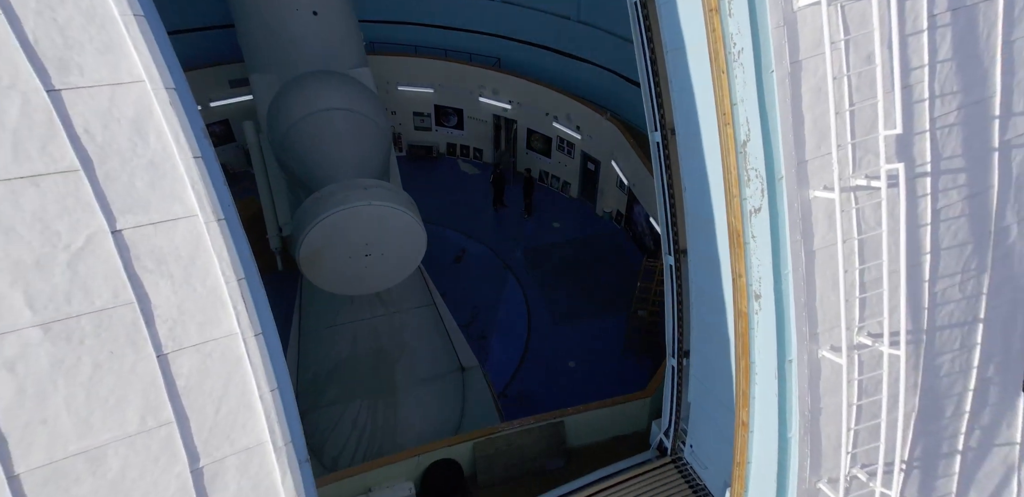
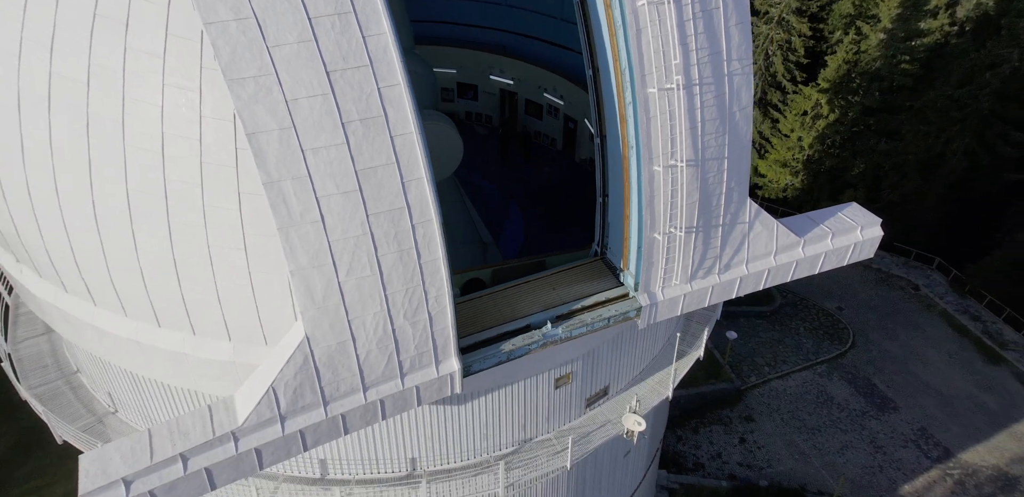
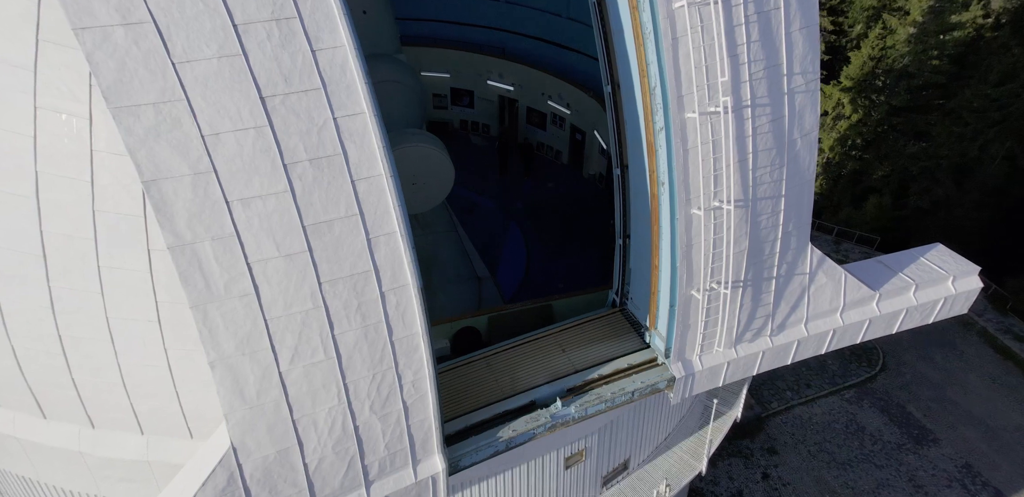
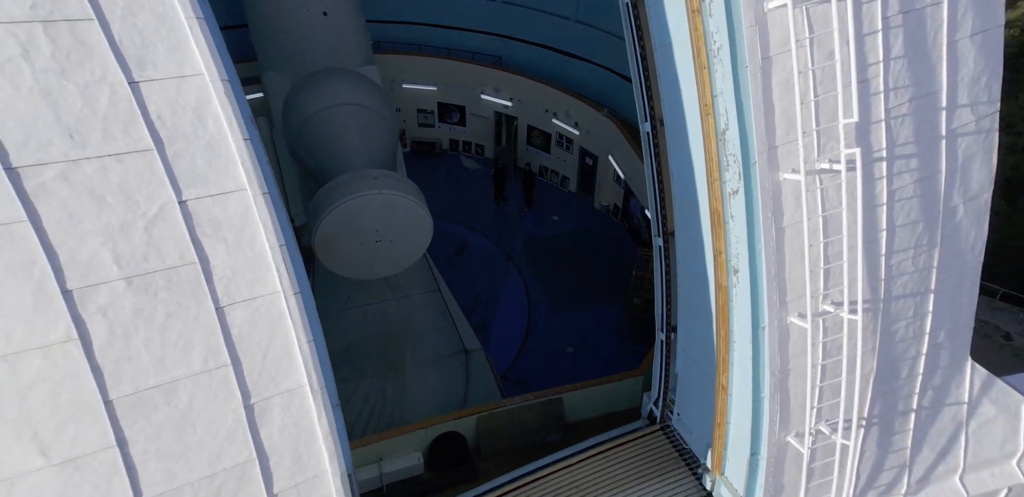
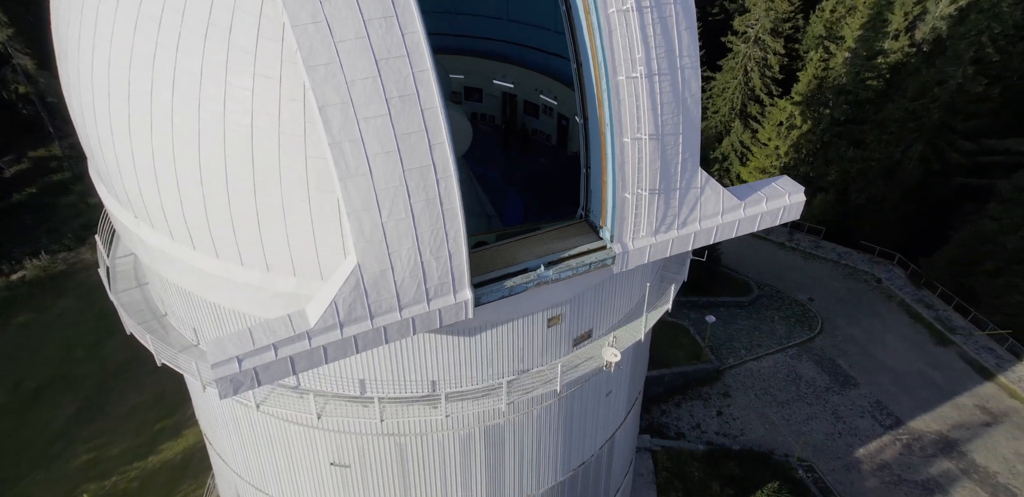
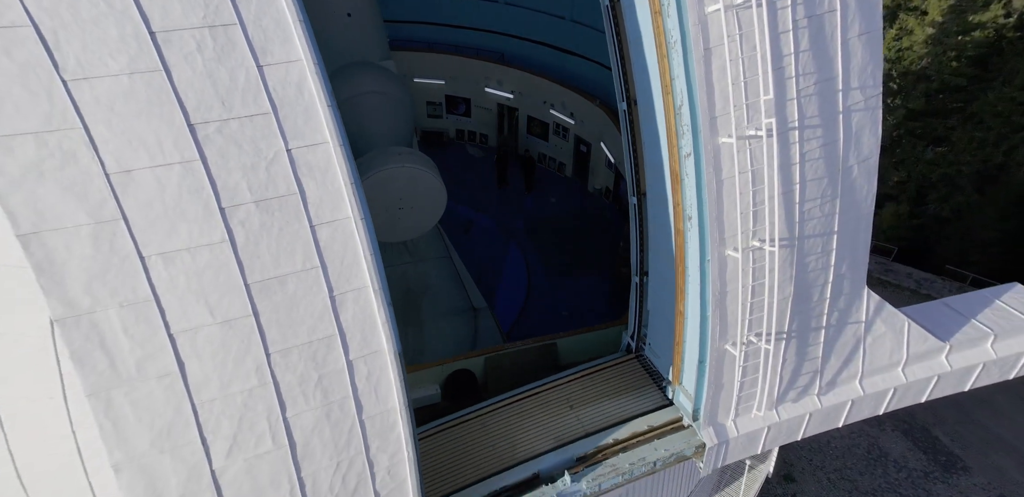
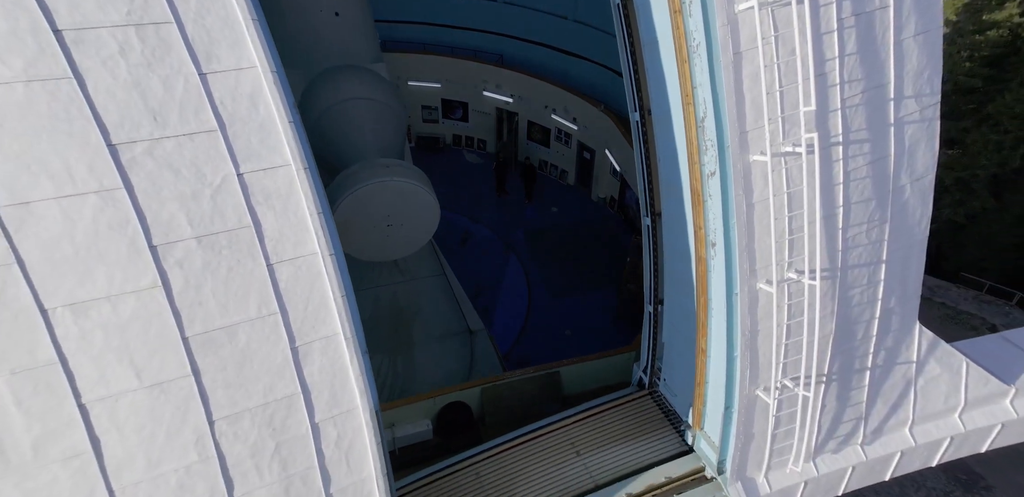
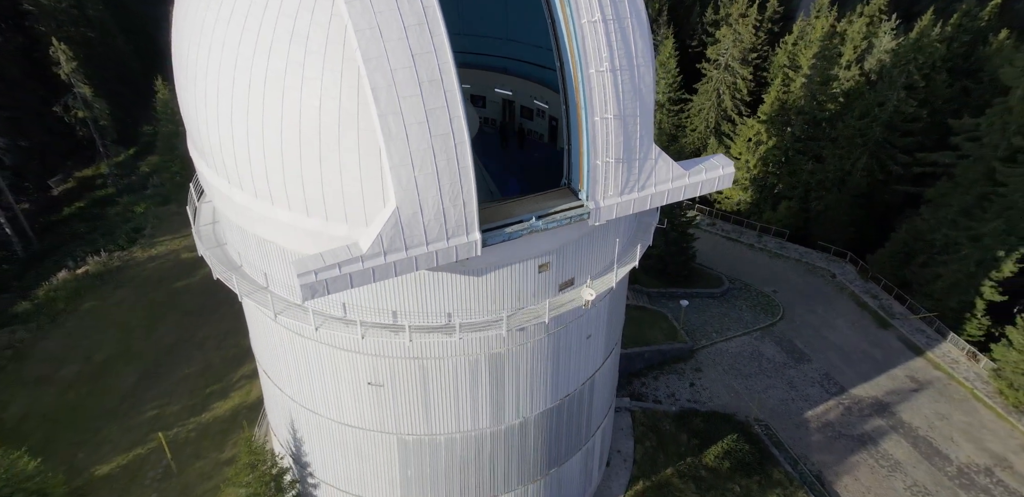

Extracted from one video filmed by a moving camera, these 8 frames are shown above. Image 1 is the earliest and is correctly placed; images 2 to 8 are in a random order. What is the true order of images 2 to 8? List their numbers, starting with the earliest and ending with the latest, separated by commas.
4, 7, 6, 3, 2, 5, 8
